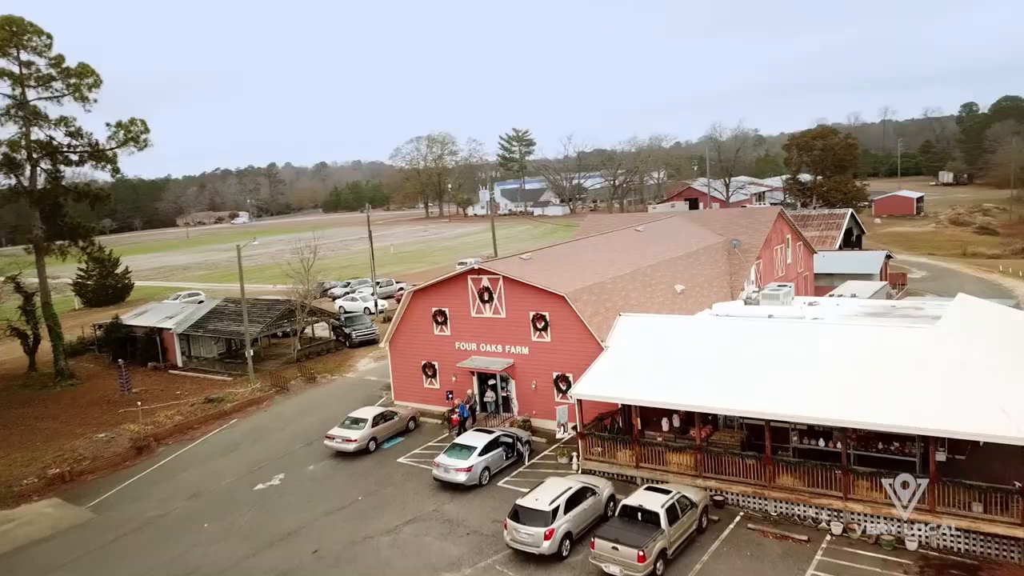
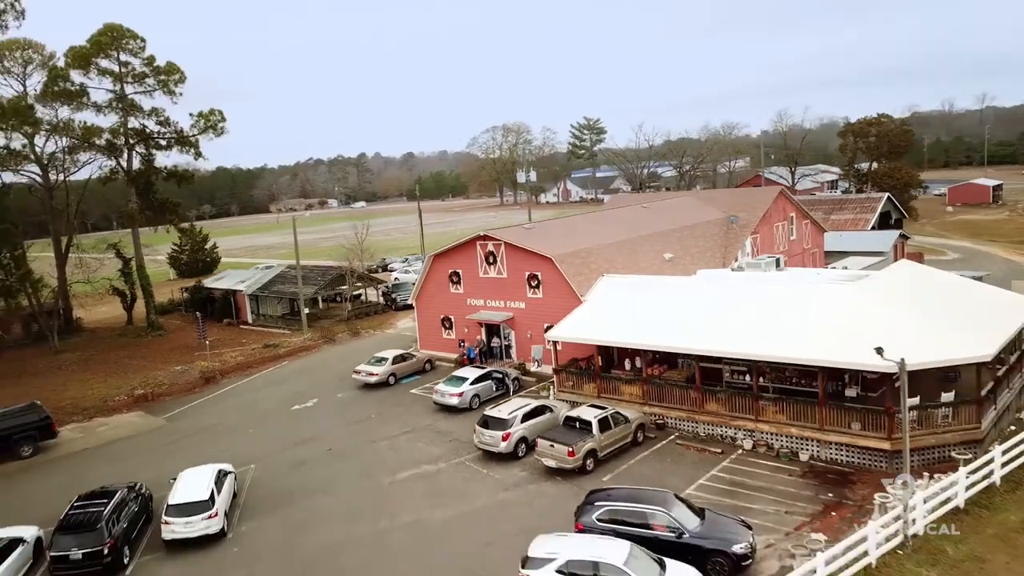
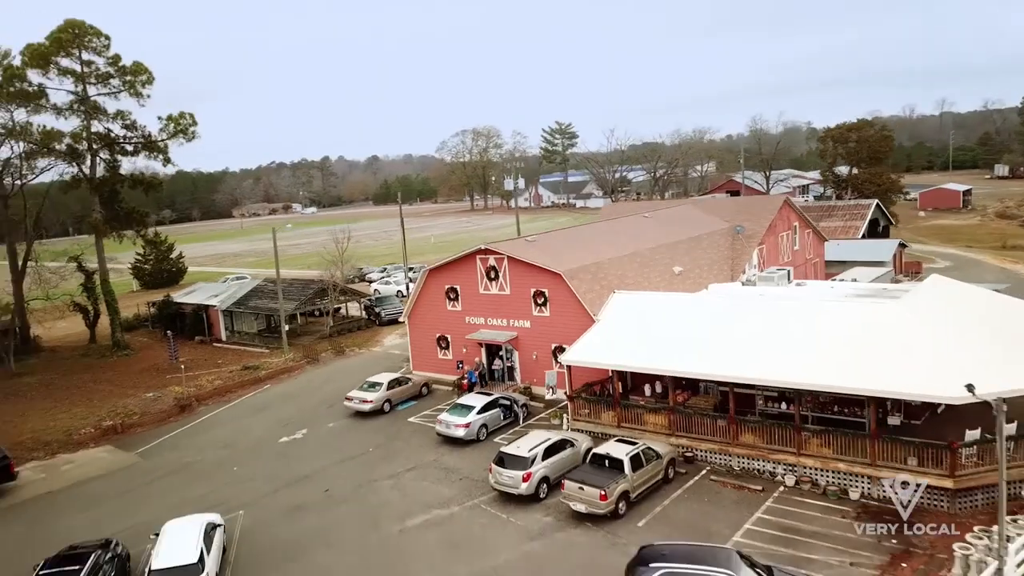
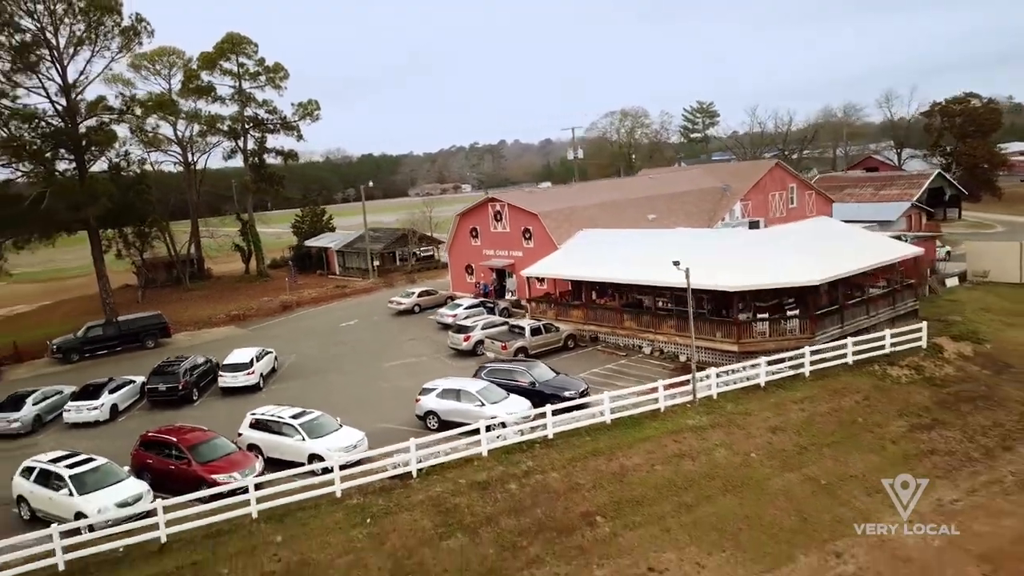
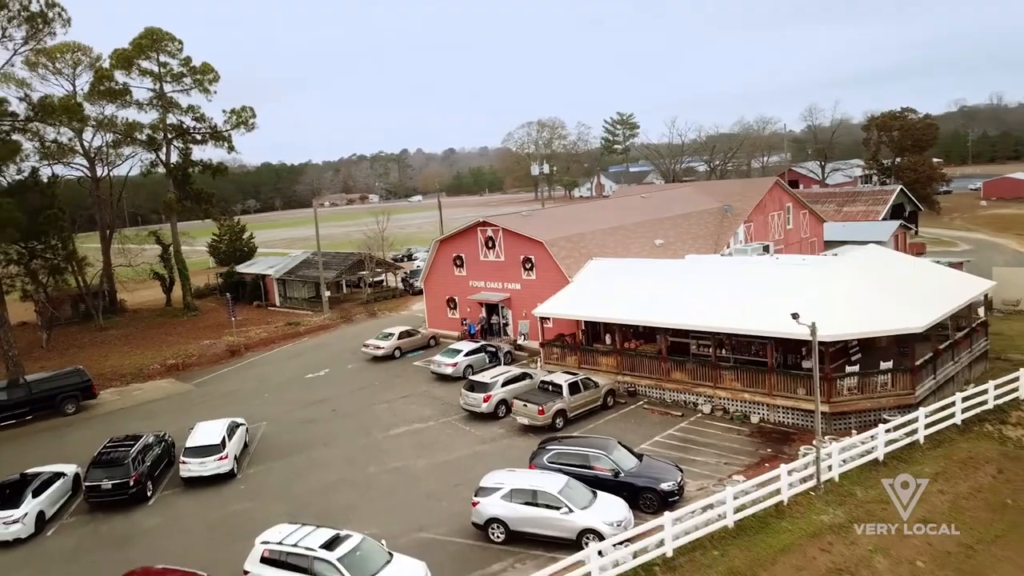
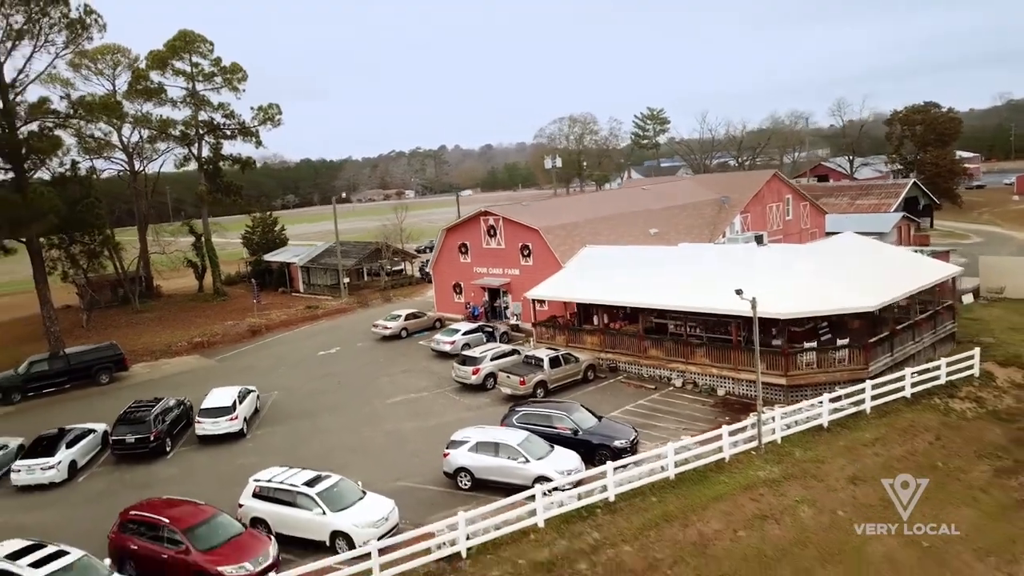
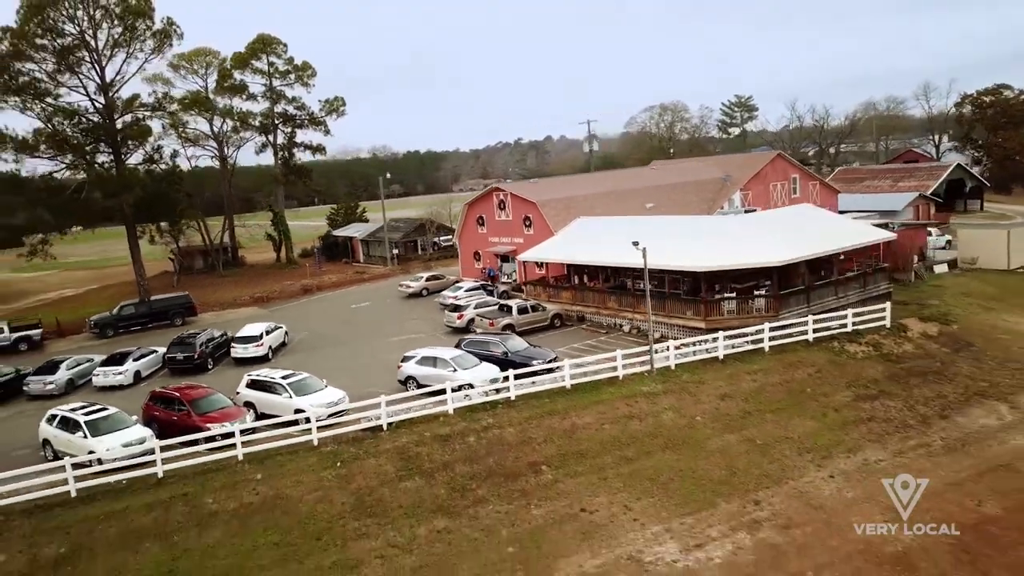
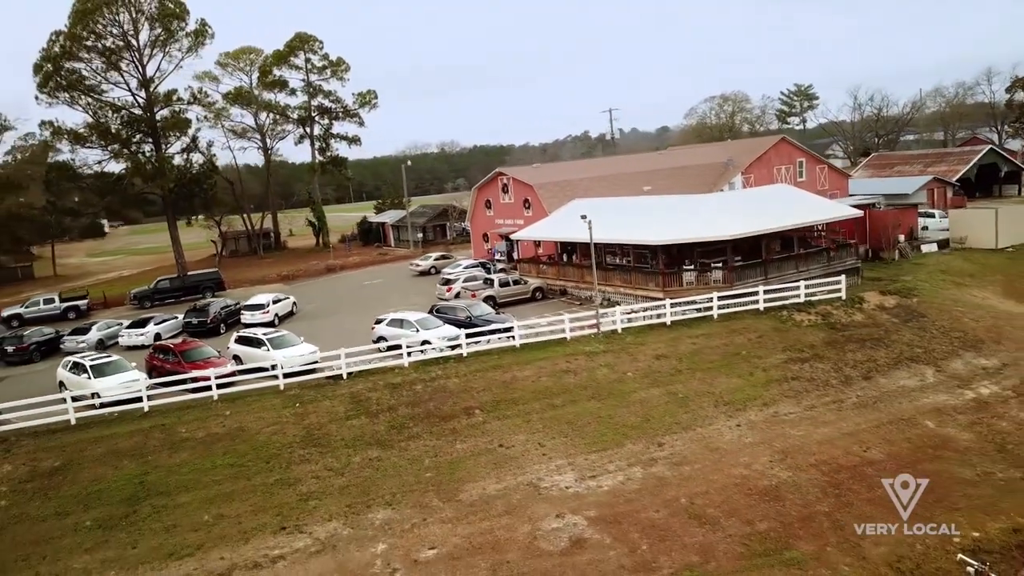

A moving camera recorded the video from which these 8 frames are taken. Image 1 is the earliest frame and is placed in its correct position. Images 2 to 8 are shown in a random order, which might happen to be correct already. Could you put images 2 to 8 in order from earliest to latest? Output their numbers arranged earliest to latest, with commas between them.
3, 2, 5, 6, 4, 7, 8
